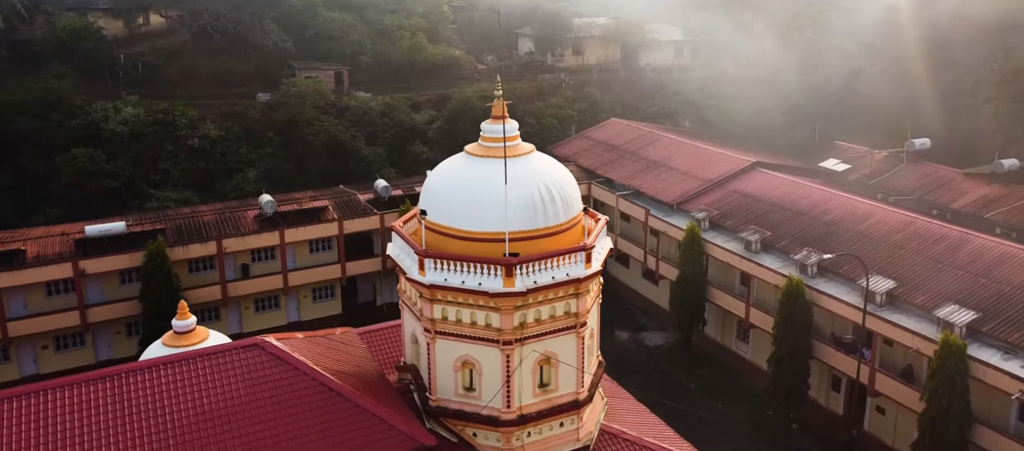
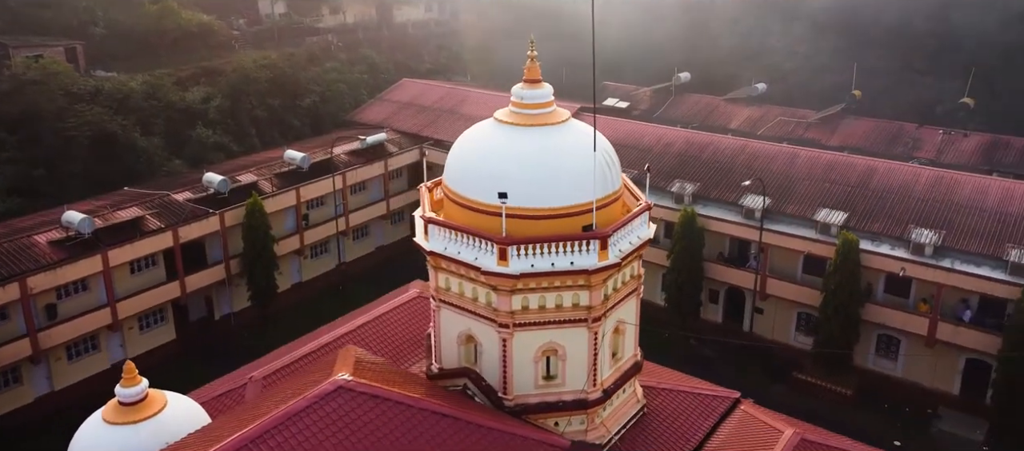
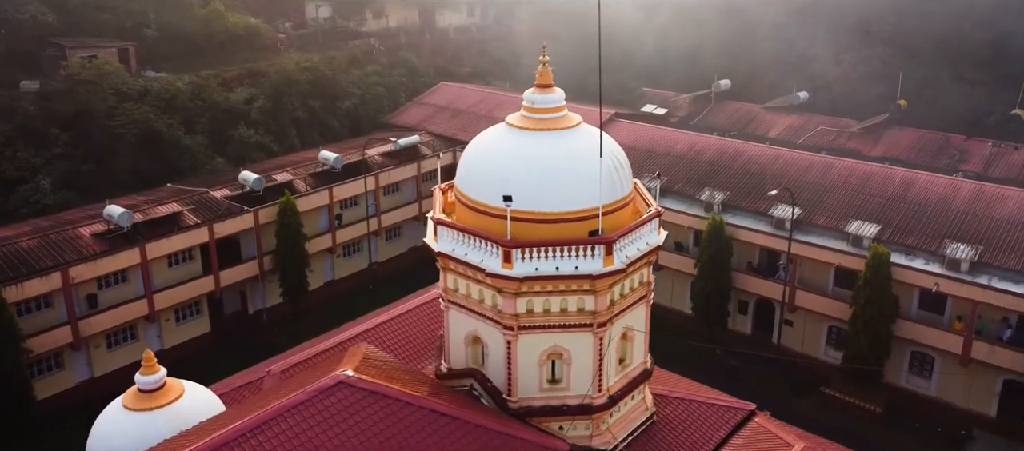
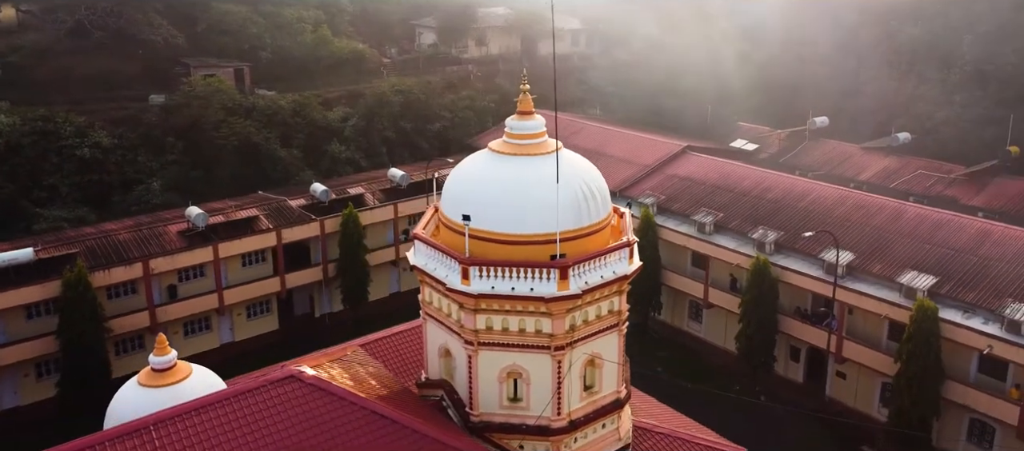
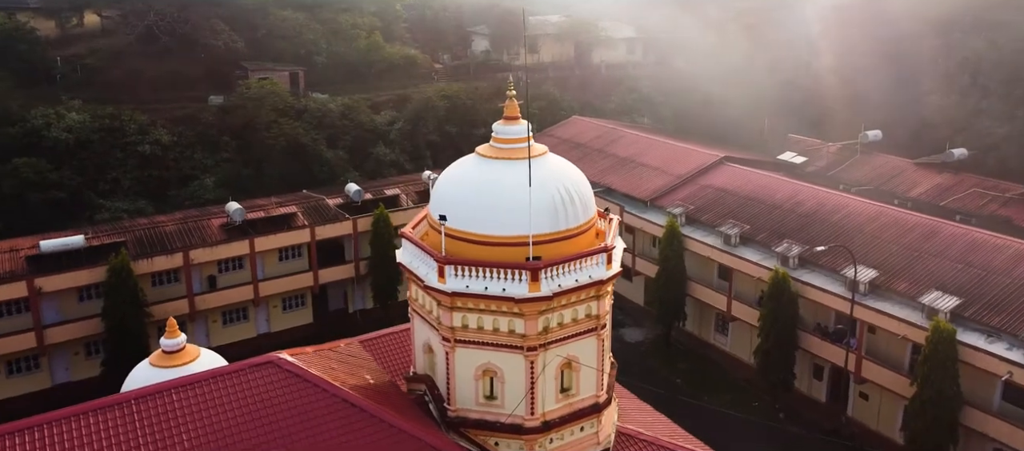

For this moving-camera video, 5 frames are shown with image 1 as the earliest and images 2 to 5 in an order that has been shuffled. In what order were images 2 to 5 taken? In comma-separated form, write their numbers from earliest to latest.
5, 4, 3, 2
